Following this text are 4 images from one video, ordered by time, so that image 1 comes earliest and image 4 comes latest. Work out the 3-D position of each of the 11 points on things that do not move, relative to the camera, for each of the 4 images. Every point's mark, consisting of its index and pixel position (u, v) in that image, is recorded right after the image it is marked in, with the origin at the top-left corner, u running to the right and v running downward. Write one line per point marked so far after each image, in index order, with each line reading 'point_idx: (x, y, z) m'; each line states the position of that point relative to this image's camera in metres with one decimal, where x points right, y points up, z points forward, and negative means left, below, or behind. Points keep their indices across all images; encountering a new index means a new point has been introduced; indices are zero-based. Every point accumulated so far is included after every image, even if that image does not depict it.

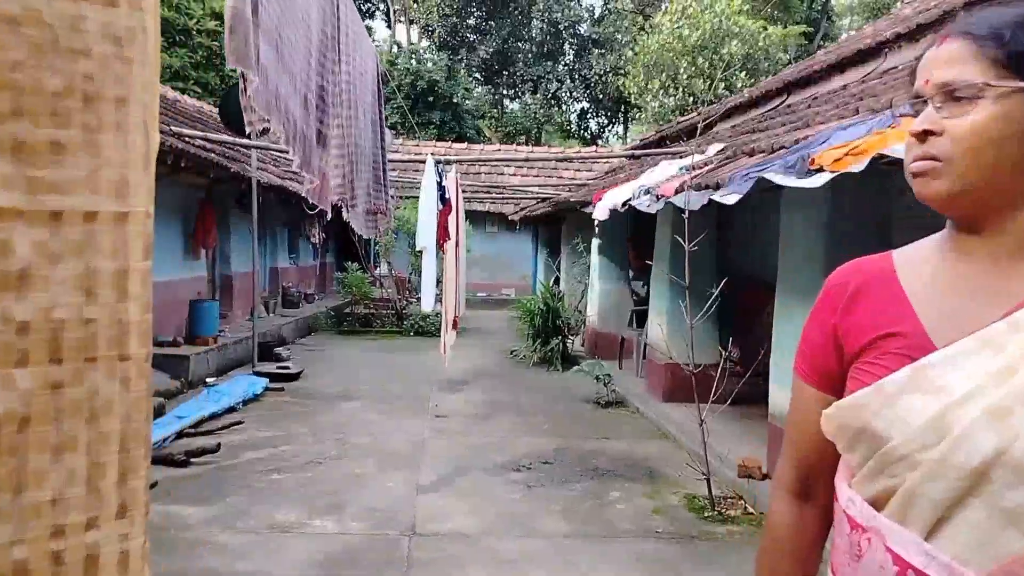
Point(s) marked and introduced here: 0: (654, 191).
0: (+0.7, +0.5, +6.1) m
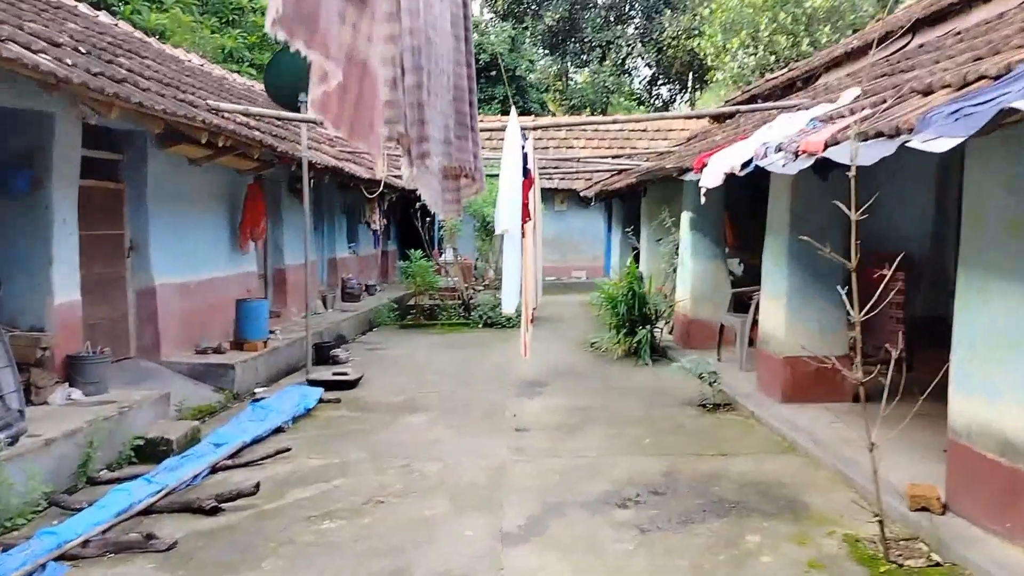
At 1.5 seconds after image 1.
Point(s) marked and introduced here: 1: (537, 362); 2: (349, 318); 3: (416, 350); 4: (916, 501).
0: (+1.0, +0.5, +5.0) m
1: (+0.1, -0.5, +8.2) m
2: (-1.2, -0.2, +9.4) m
3: (-0.6, -0.4, +8.7) m
4: (+1.2, -0.7, +4.2) m
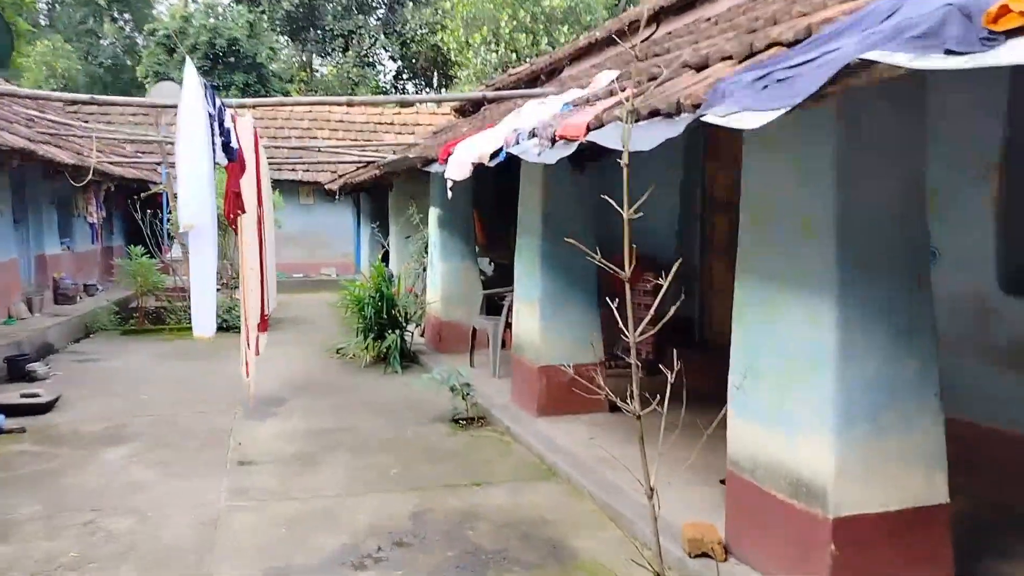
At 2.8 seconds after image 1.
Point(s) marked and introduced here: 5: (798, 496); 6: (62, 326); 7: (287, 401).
0: (+0.1, +0.5, +4.4) m
1: (-1.3, -0.5, +7.3) m
2: (-2.8, -0.2, +8.3) m
3: (-2.2, -0.4, +7.8) m
4: (+0.5, -0.7, +3.7) m
5: (+0.7, -0.5, +3.4) m
6: (-2.8, -0.2, +8.4) m
7: (-1.1, -0.5, +6.4) m
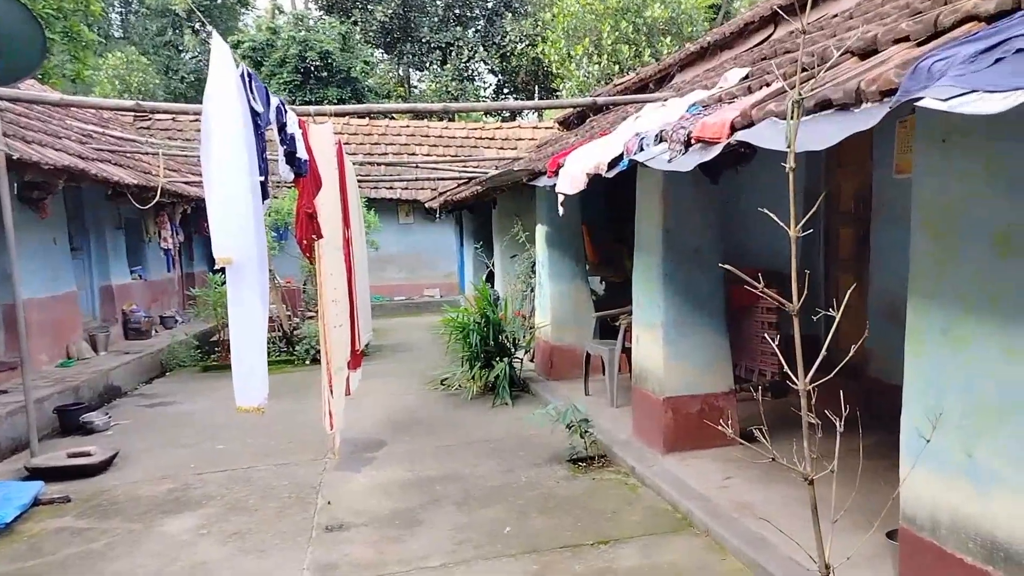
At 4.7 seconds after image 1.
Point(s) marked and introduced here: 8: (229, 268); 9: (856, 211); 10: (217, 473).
0: (+0.5, +0.4, +3.7) m
1: (-0.7, -0.6, +6.7) m
2: (-2.1, -0.4, +7.8) m
3: (-1.5, -0.6, +7.2) m
4: (+0.8, -0.7, +2.9) m
5: (+1.0, -0.6, +2.6) m
6: (-2.1, -0.4, +7.9) m
7: (-0.5, -0.6, +5.8) m
8: (-0.7, +0.1, +3.6) m
9: (+1.5, +0.3, +5.7) m
10: (-1.0, -0.7, +4.9) m
